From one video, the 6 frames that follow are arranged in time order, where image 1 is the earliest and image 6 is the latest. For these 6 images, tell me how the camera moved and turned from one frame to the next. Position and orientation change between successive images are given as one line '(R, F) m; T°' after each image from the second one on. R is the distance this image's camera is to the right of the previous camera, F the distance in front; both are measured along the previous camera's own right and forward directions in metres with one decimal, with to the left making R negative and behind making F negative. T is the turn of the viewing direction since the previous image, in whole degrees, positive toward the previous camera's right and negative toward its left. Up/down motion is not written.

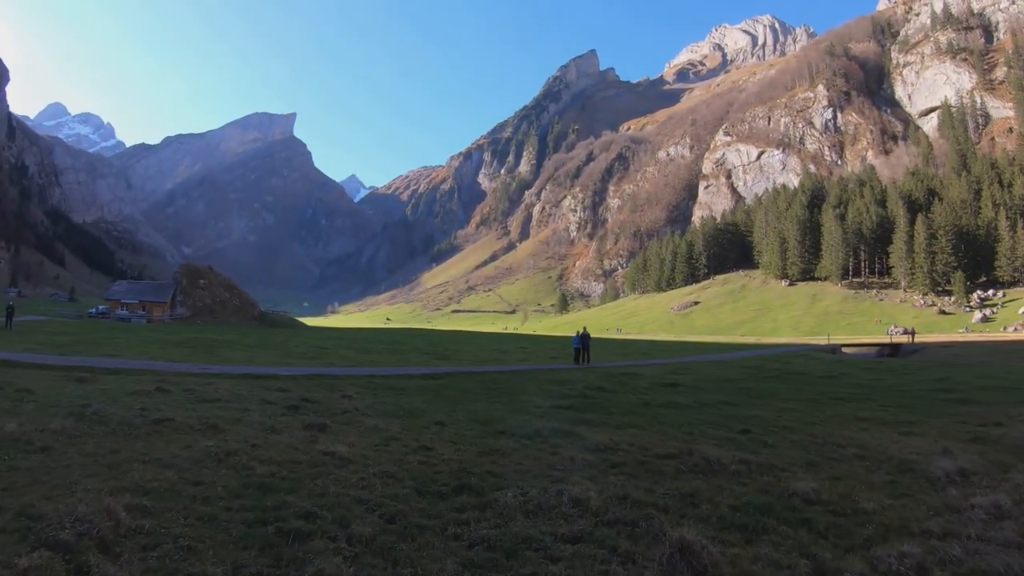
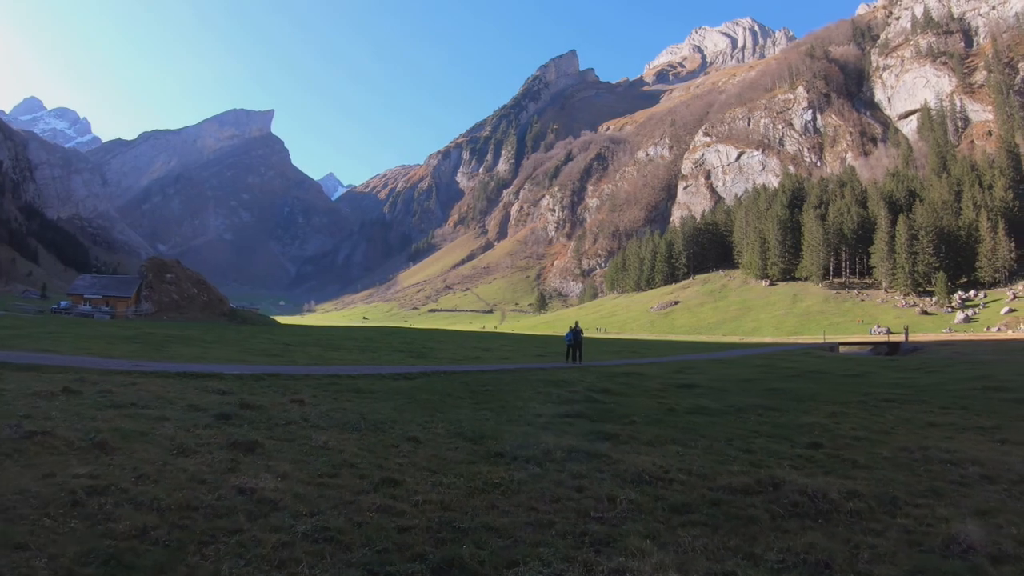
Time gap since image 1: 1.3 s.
(-0.3, +4.4) m; +1°
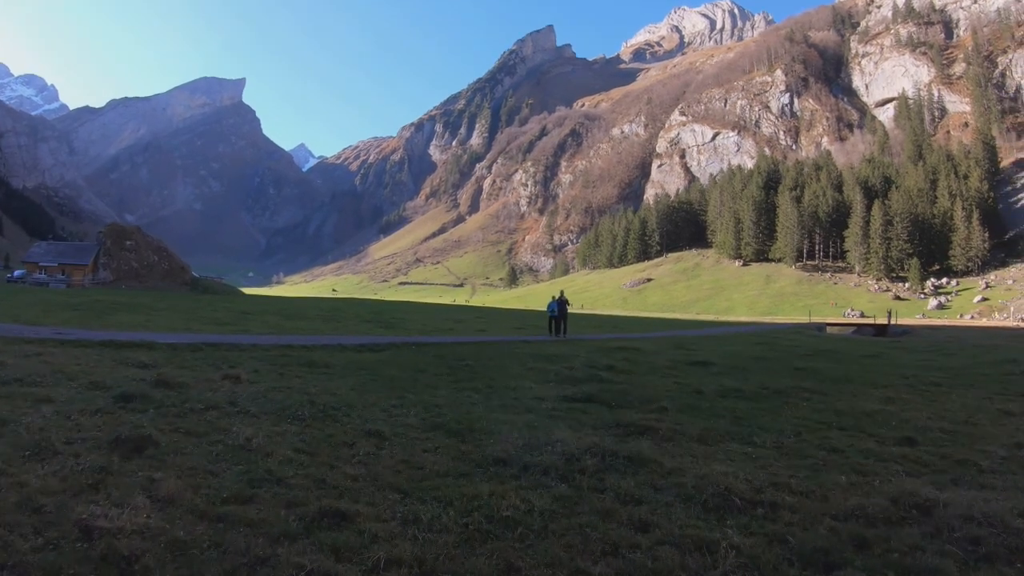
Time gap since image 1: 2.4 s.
(-0.4, +3.5) m; +2°
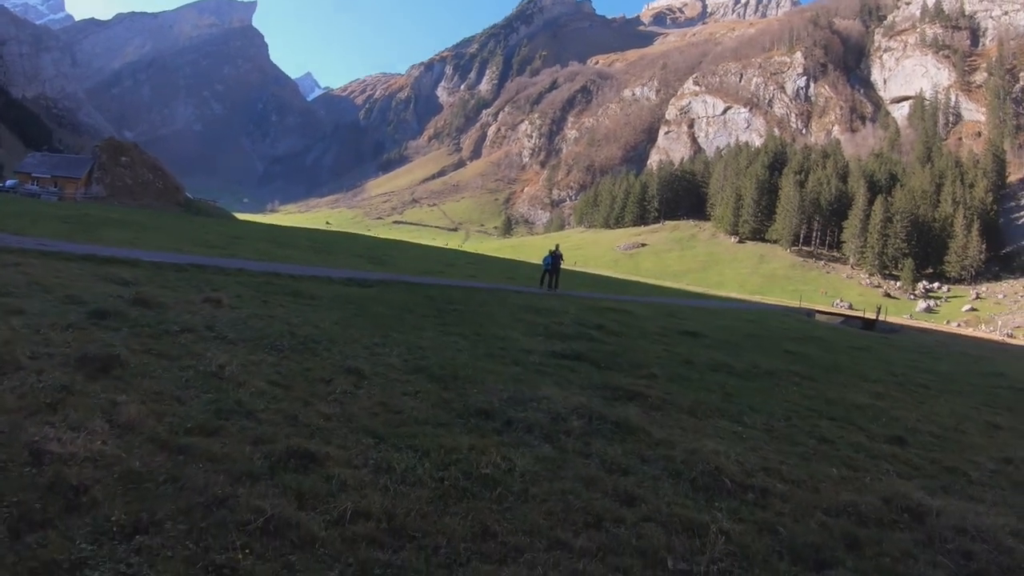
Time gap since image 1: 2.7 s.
(0.0, +0.4) m; +1°
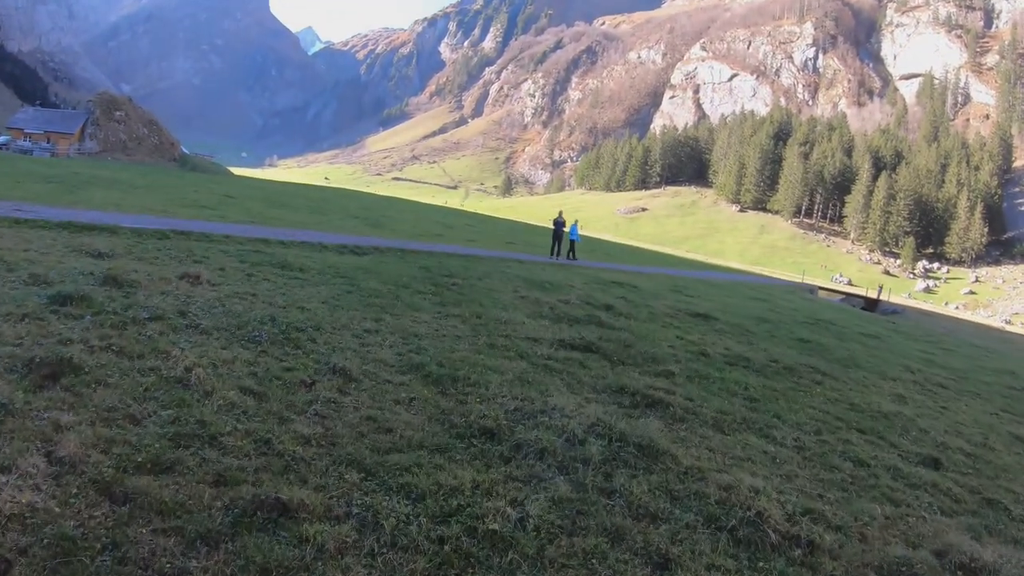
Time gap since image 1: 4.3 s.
(-0.1, +1.0) m; 0°
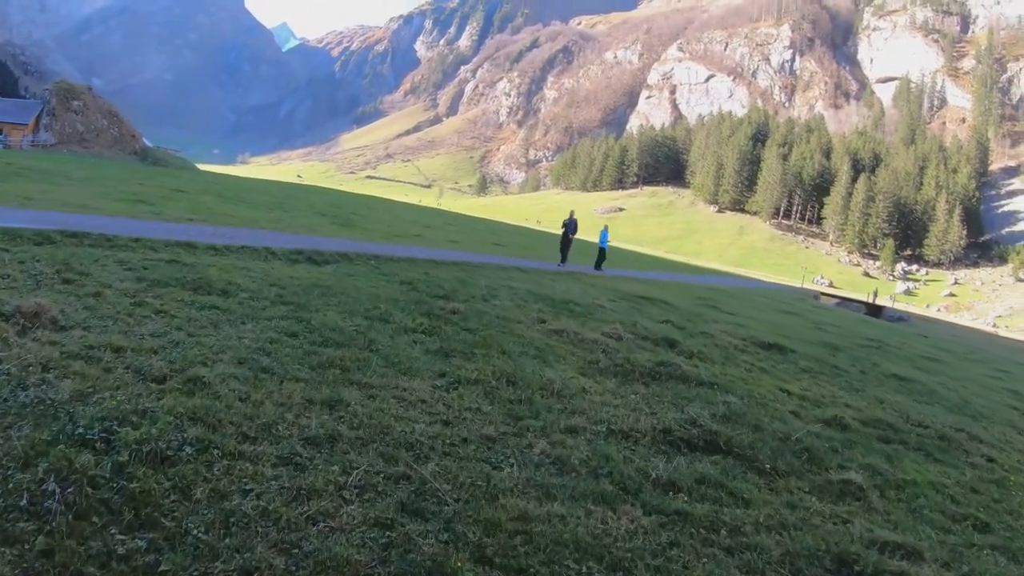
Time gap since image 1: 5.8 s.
(-0.7, +4.8) m; +2°
